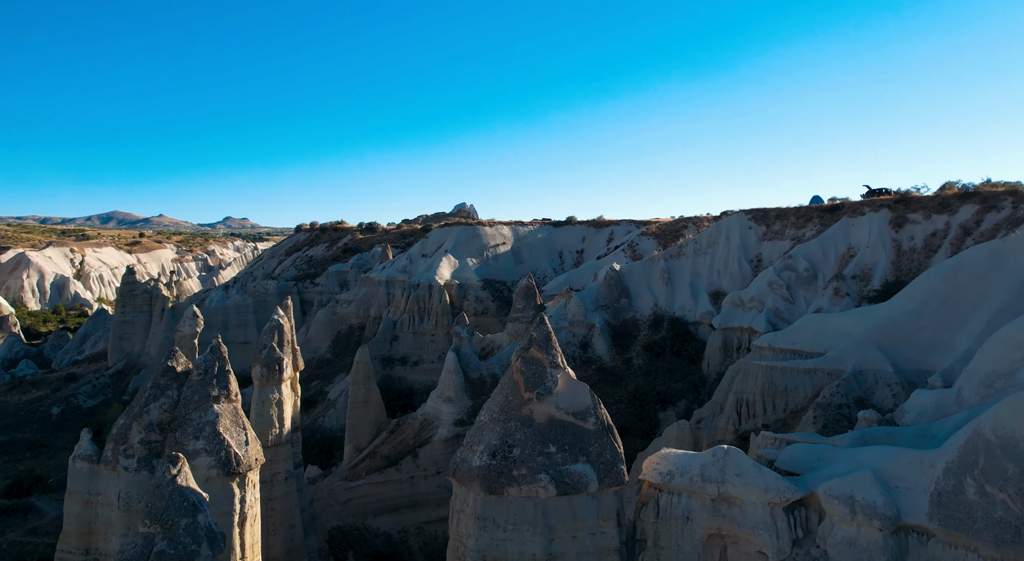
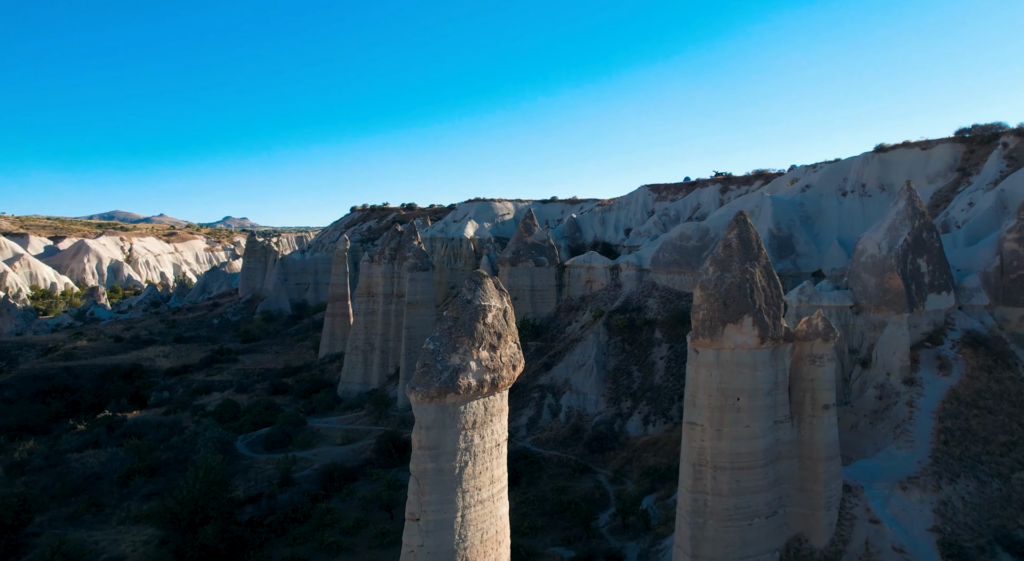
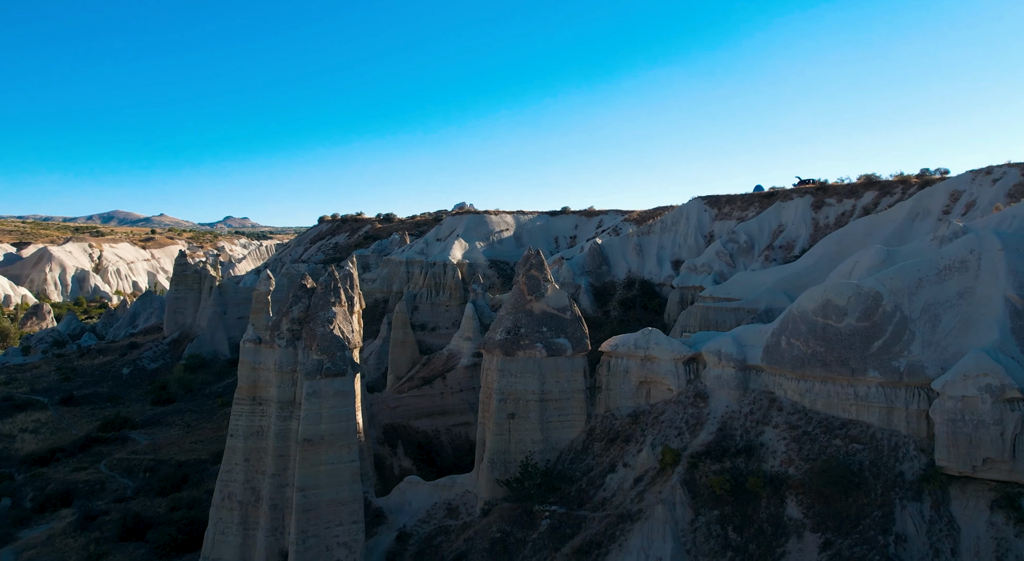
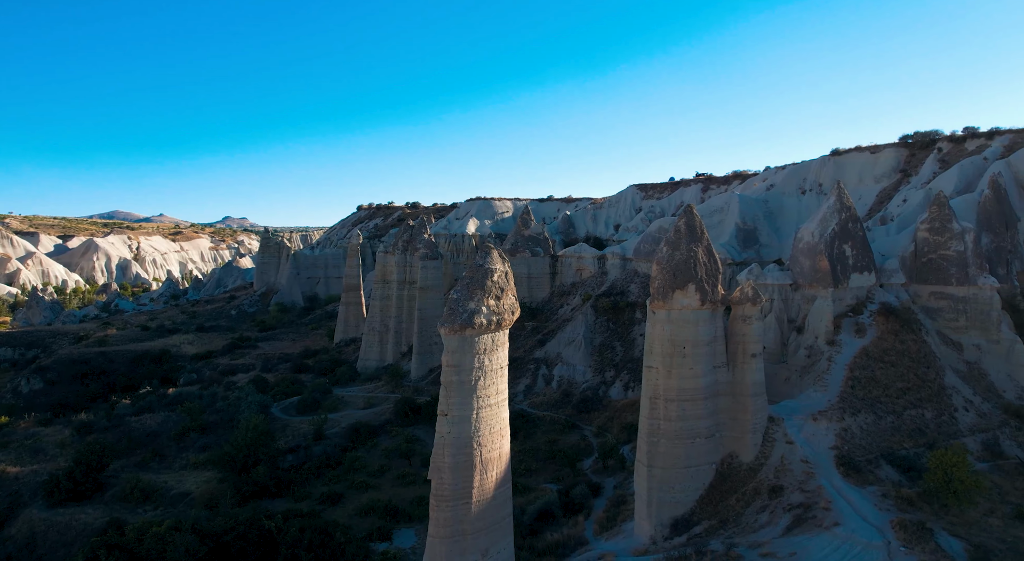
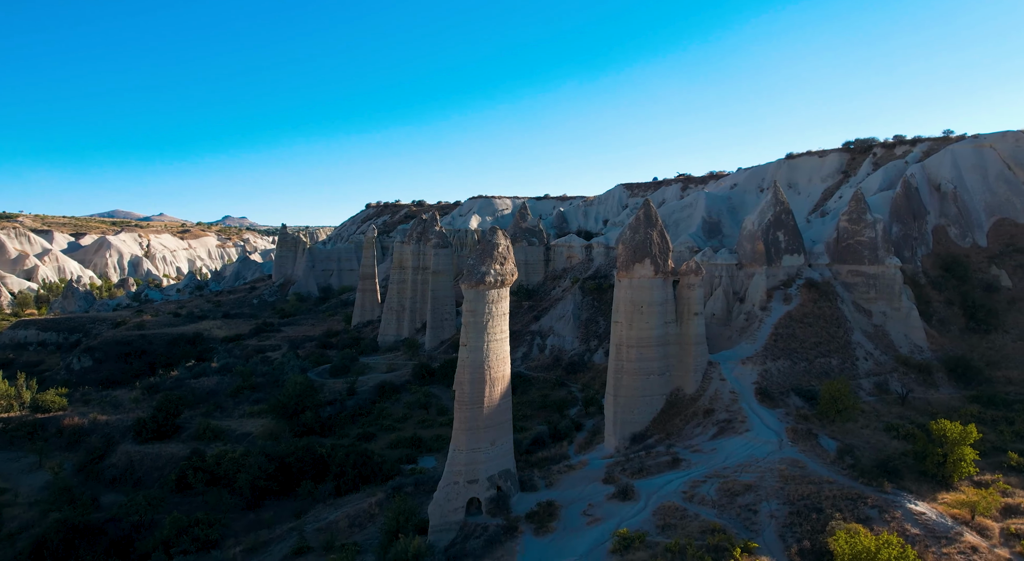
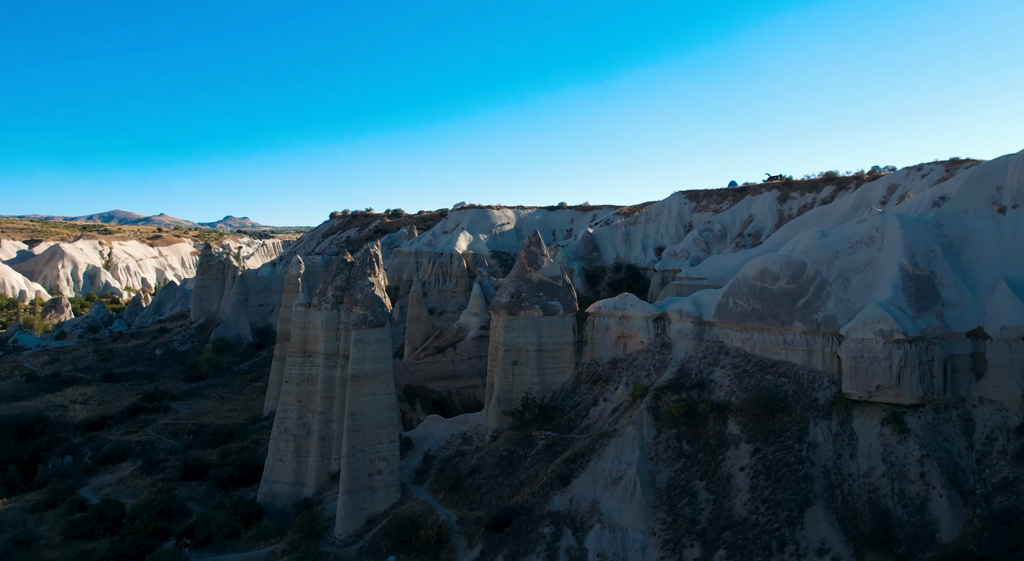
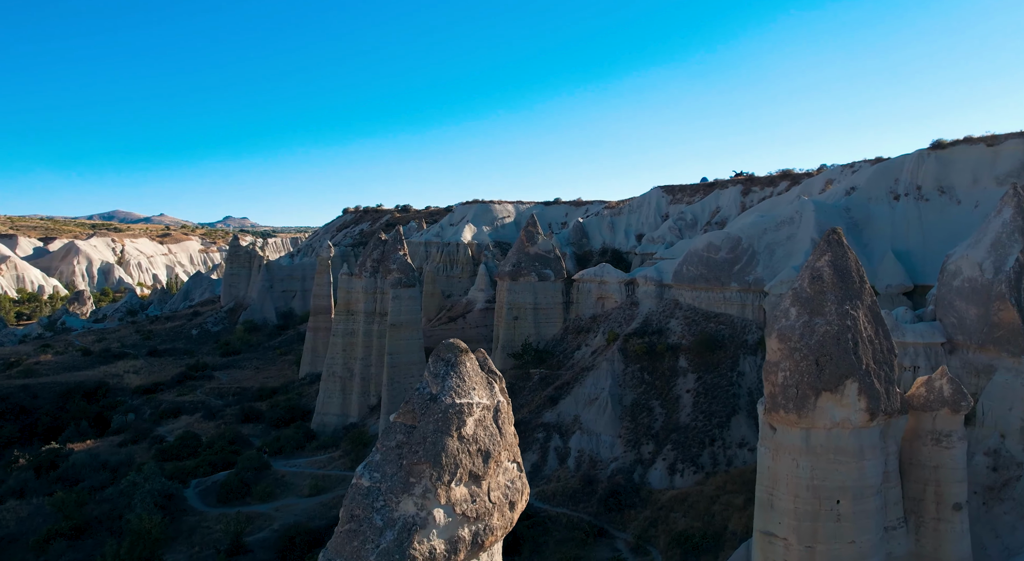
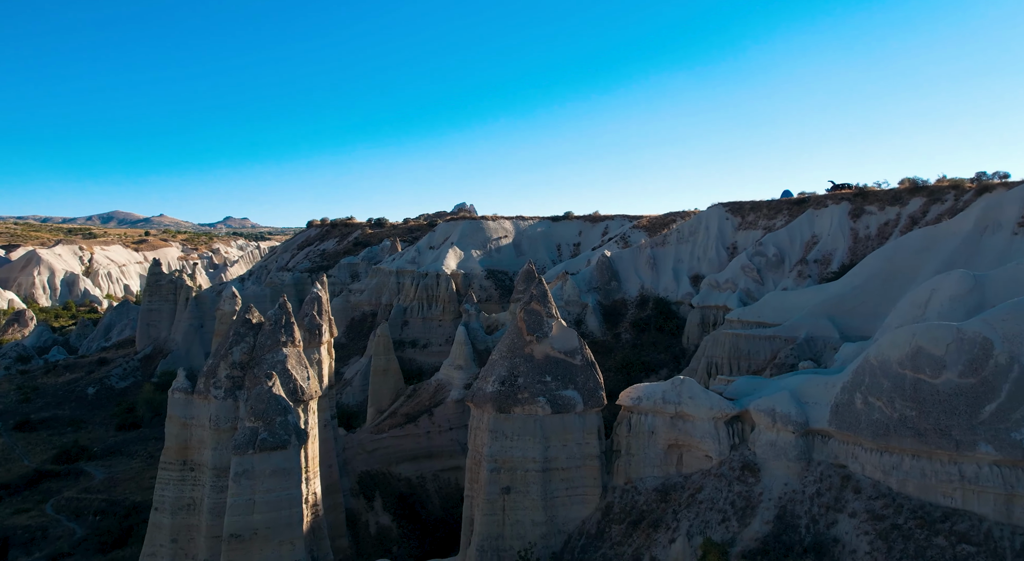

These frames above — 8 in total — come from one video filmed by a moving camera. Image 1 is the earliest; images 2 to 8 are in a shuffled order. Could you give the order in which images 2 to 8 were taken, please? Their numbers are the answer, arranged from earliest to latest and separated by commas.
8, 3, 6, 7, 2, 4, 5
